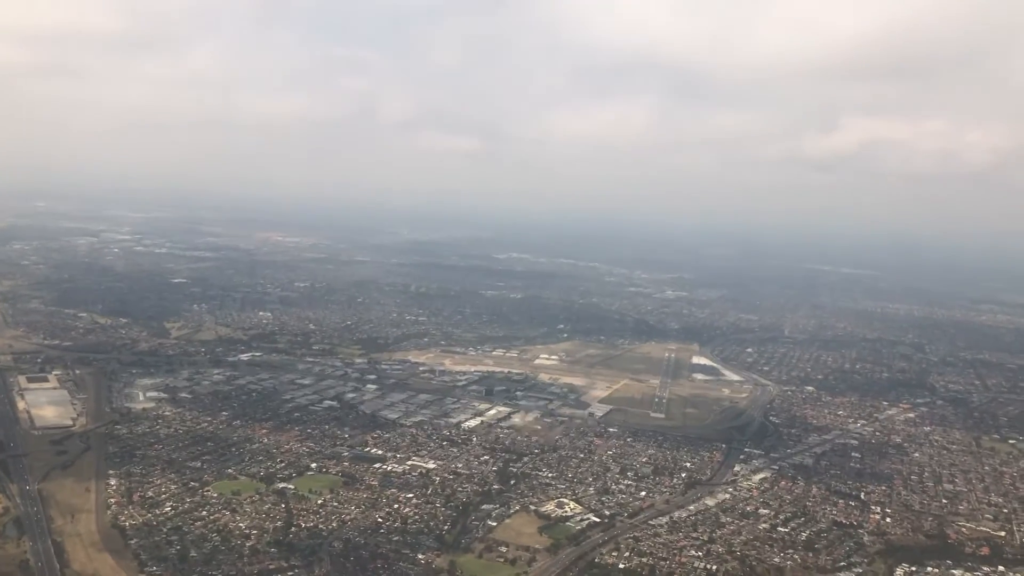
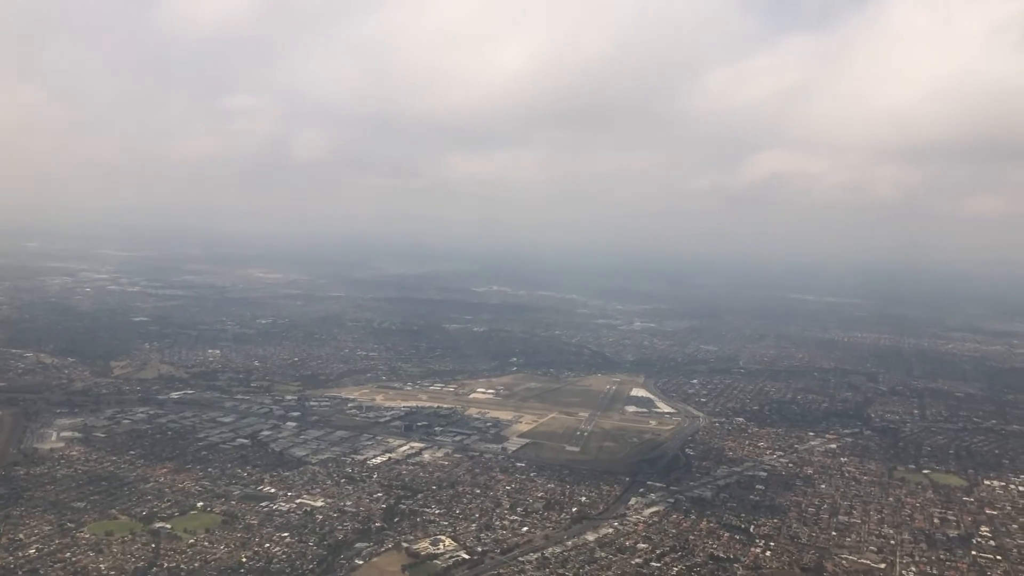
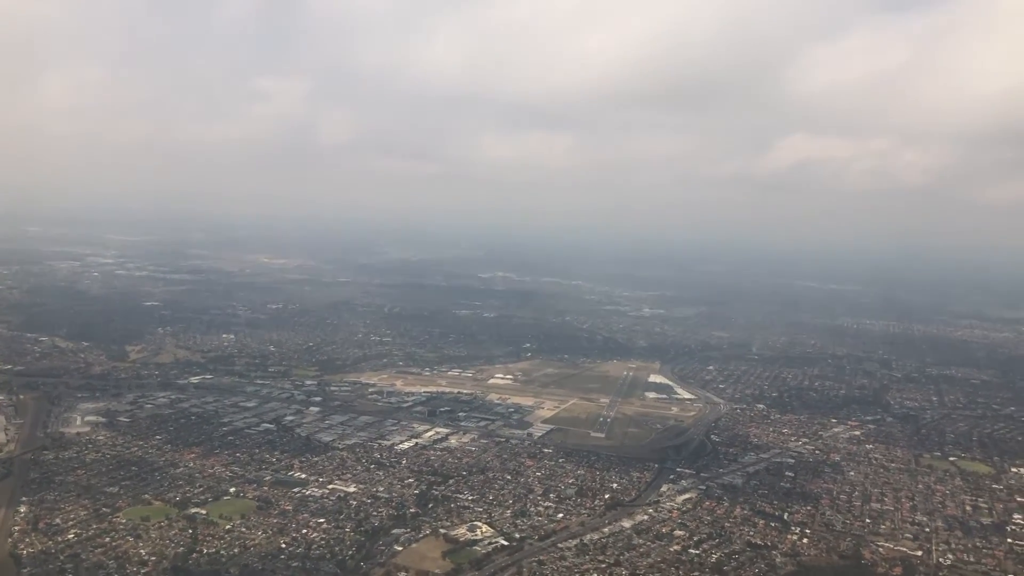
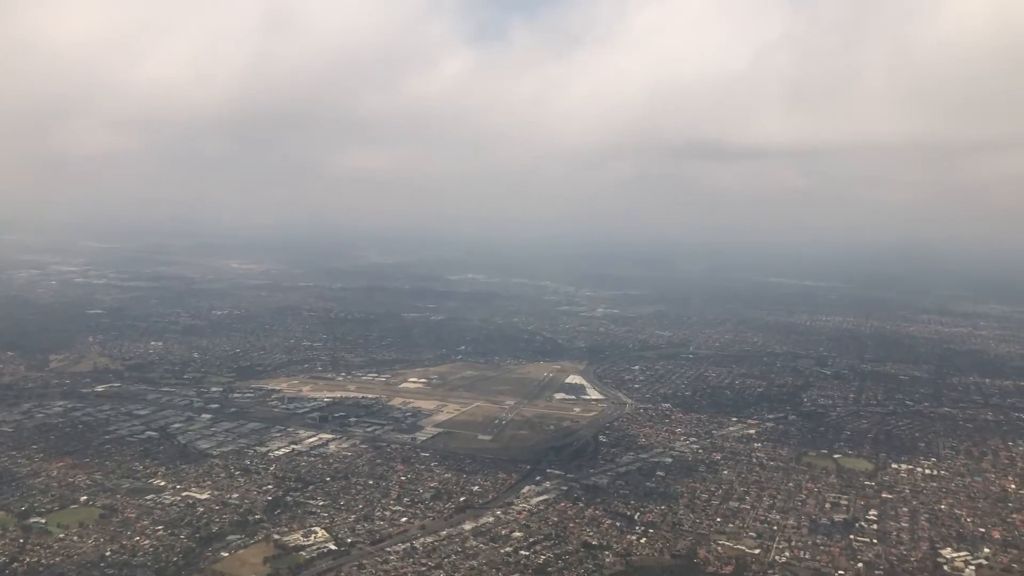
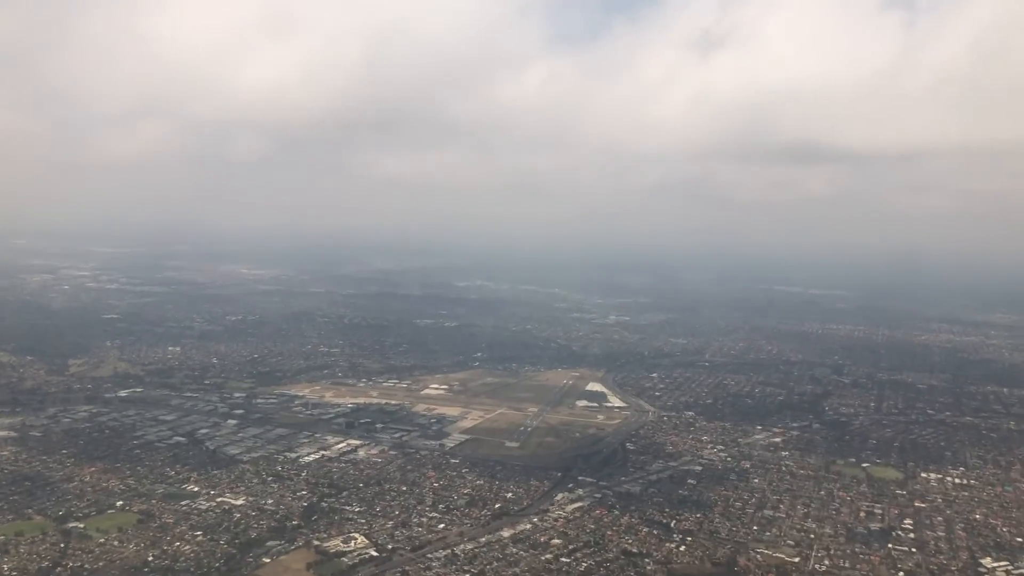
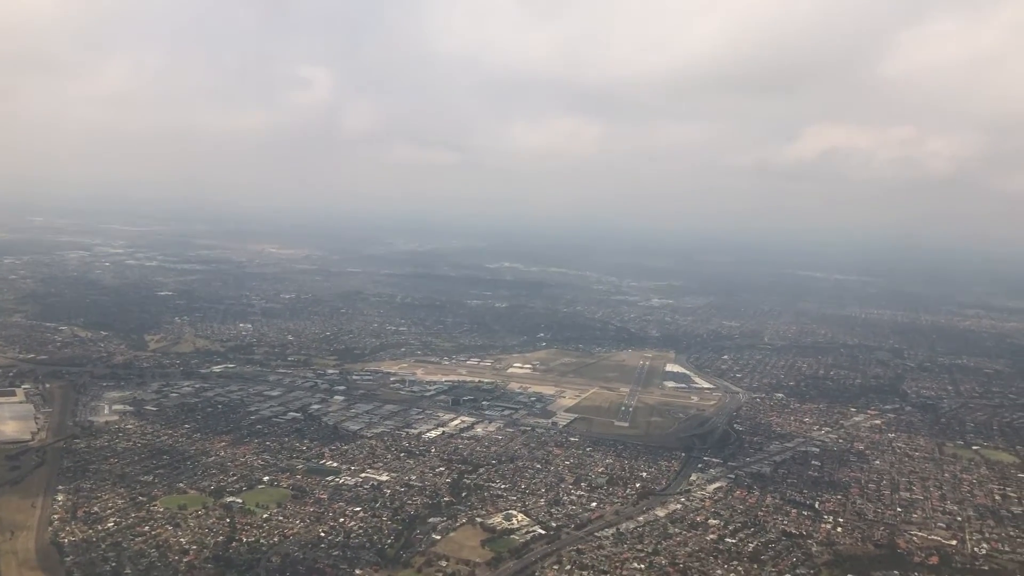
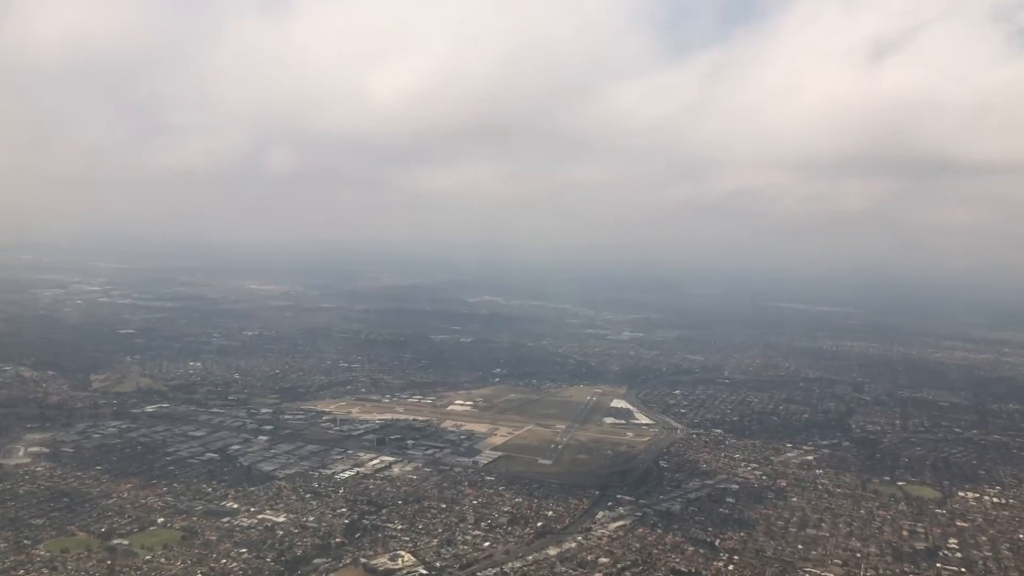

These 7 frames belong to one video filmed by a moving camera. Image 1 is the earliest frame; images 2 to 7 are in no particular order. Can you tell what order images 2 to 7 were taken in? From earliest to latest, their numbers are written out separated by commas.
6, 3, 2, 7, 5, 4
